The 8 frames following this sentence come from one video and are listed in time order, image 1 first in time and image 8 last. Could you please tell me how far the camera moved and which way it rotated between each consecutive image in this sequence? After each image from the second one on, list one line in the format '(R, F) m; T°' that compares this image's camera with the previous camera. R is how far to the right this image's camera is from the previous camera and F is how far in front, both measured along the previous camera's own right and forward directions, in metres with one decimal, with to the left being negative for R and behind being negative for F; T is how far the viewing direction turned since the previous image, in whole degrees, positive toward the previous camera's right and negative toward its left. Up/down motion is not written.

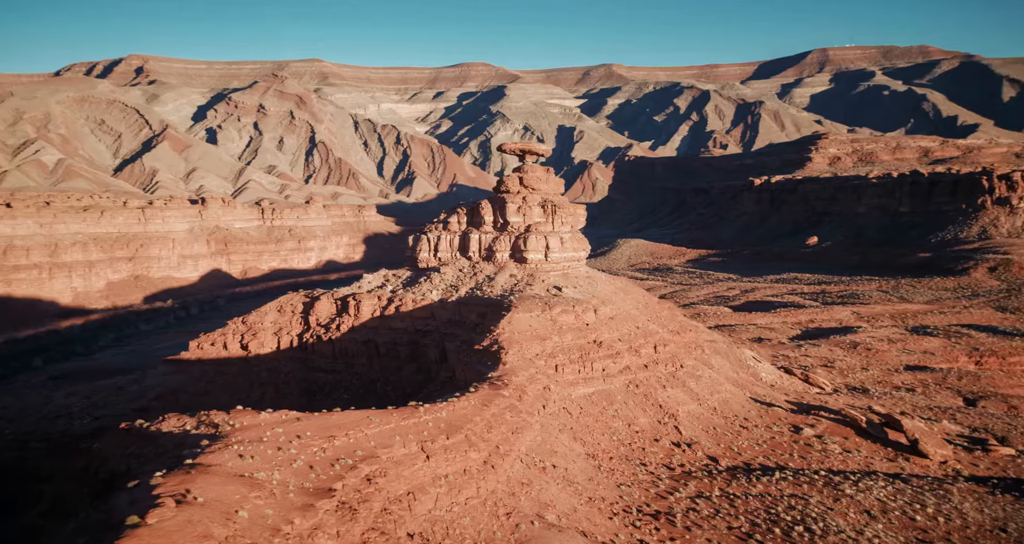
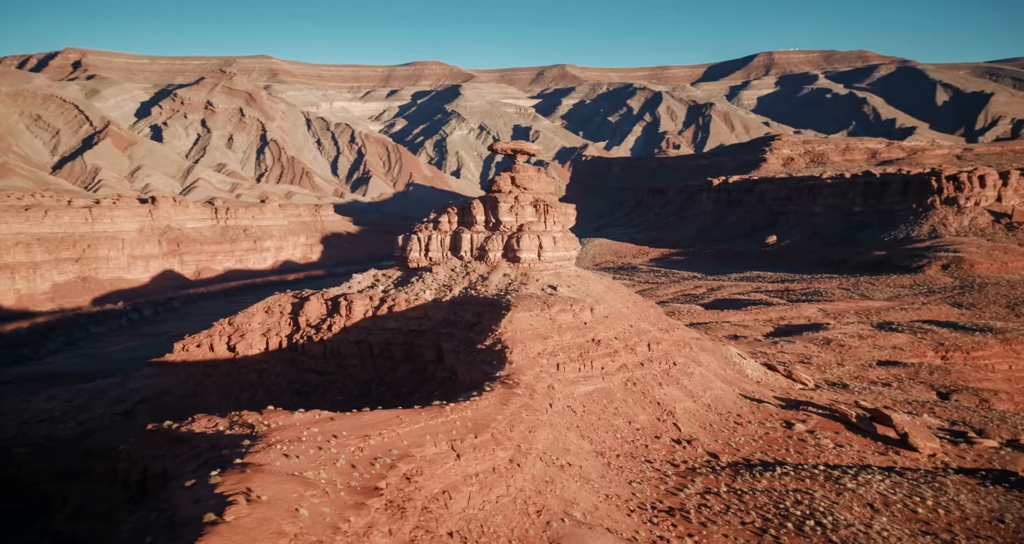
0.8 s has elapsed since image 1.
(-1.2, -0.2) m; +4°
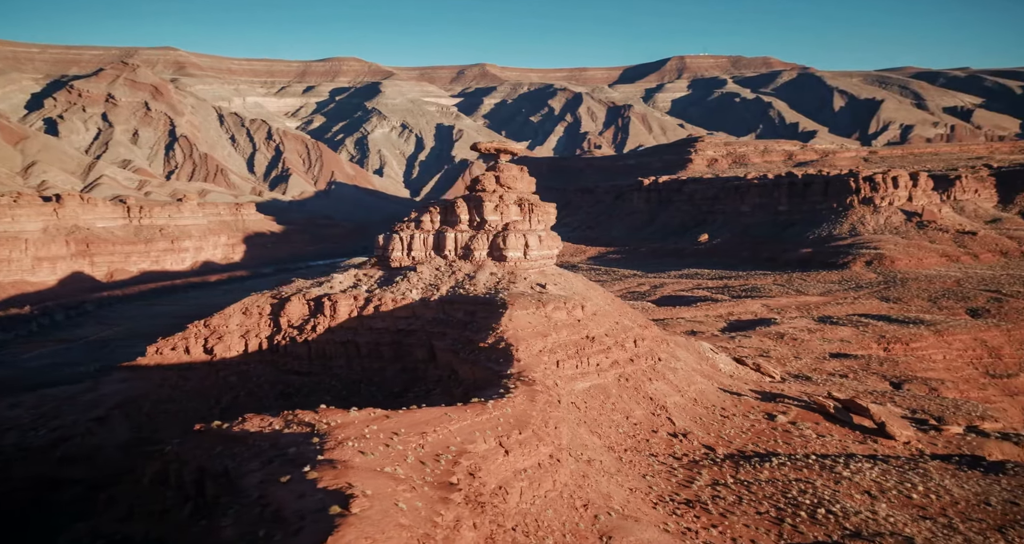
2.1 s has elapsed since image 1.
(-2.1, -0.1) m; +7°
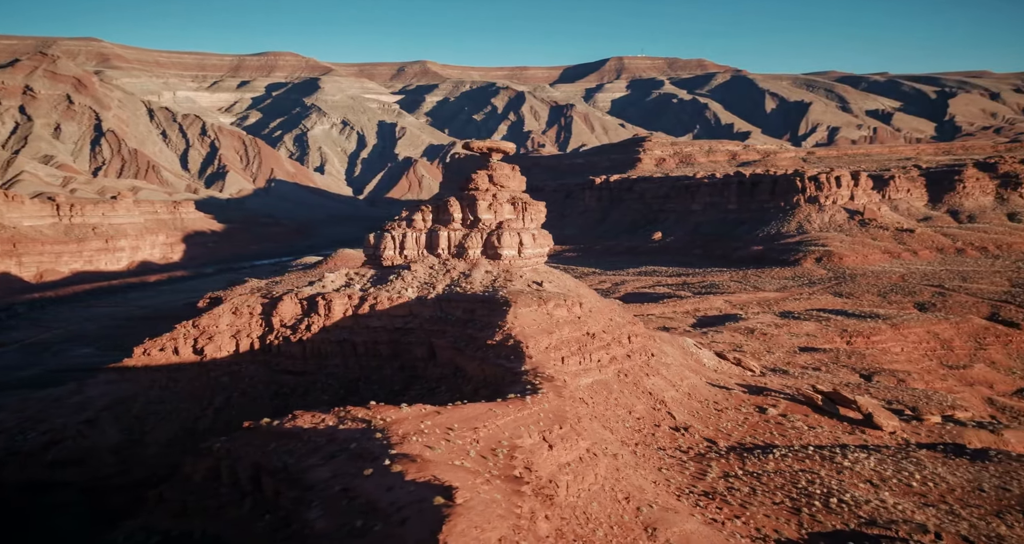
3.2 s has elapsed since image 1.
(-1.7, 0.0) m; +5°
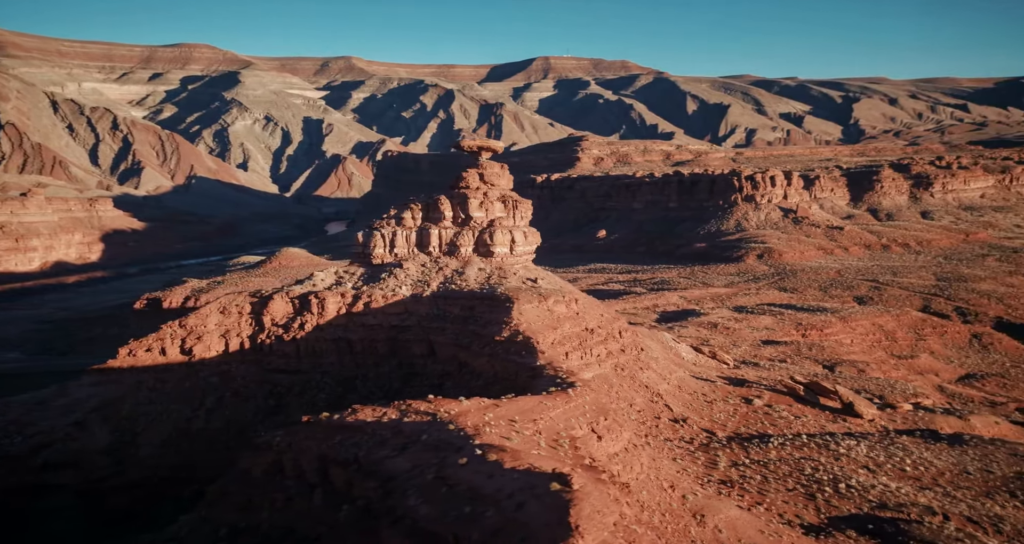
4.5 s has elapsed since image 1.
(-2.1, +0.1) m; +7°
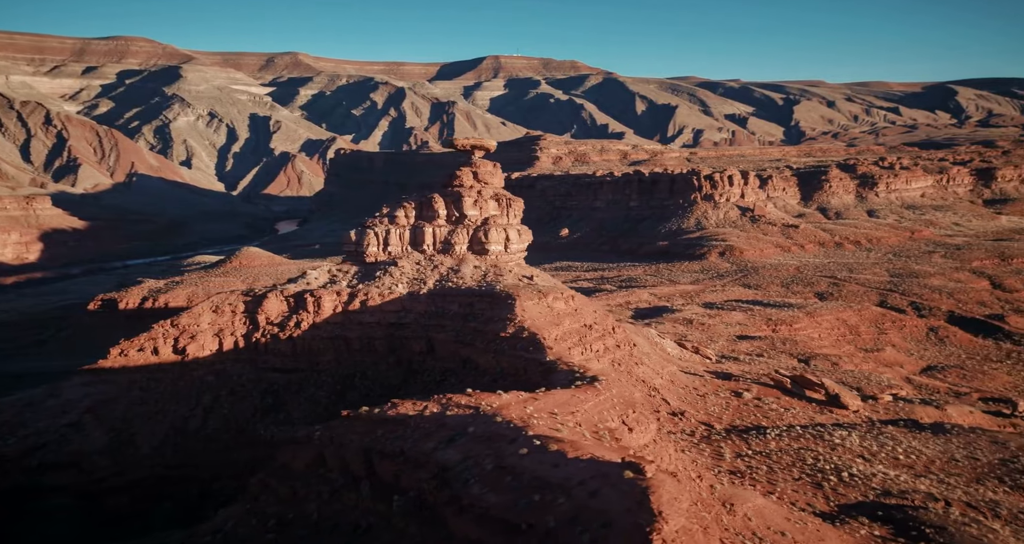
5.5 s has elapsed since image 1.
(-1.4, +0.1) m; +4°
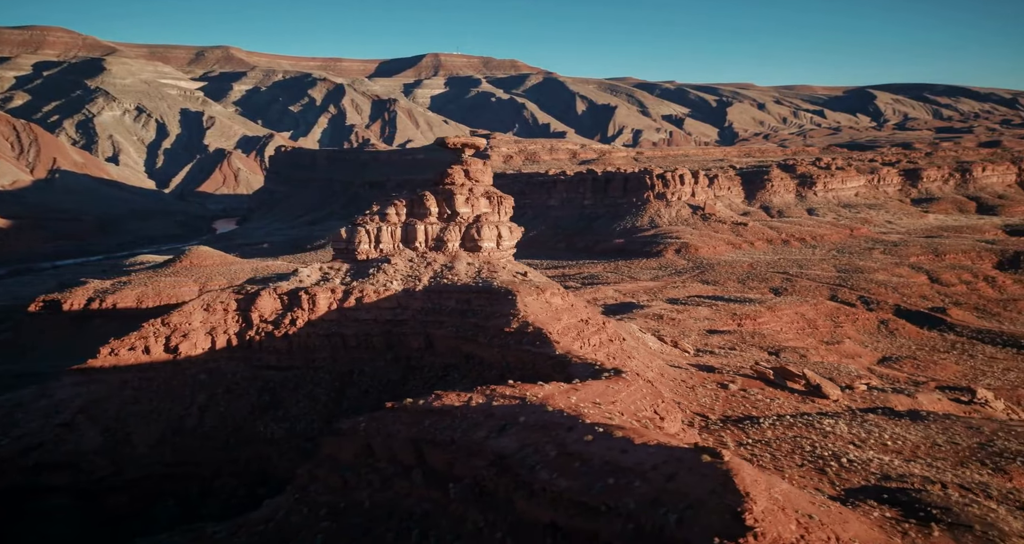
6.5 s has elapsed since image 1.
(-1.6, +0.1) m; +5°
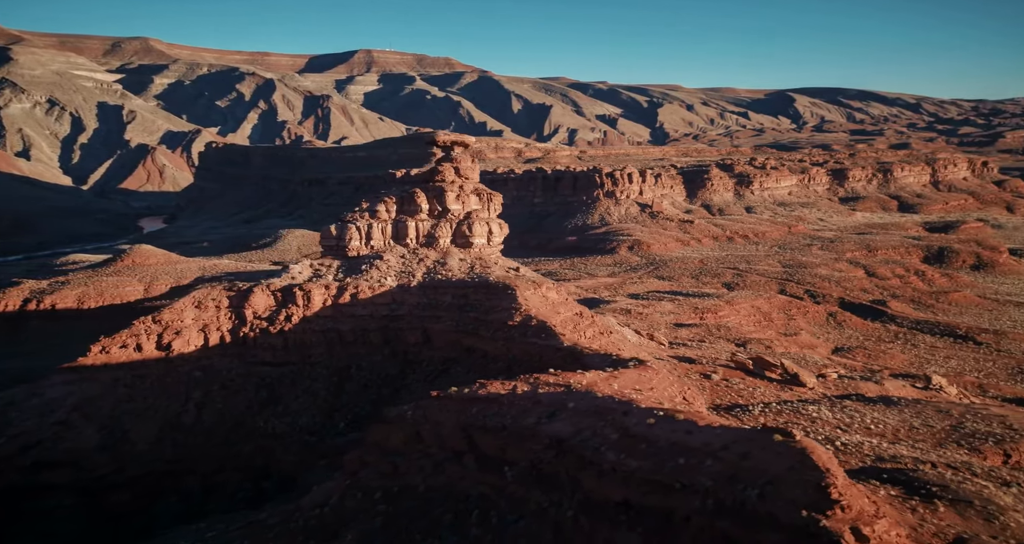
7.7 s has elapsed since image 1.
(-1.7, +0.1) m; +6°
